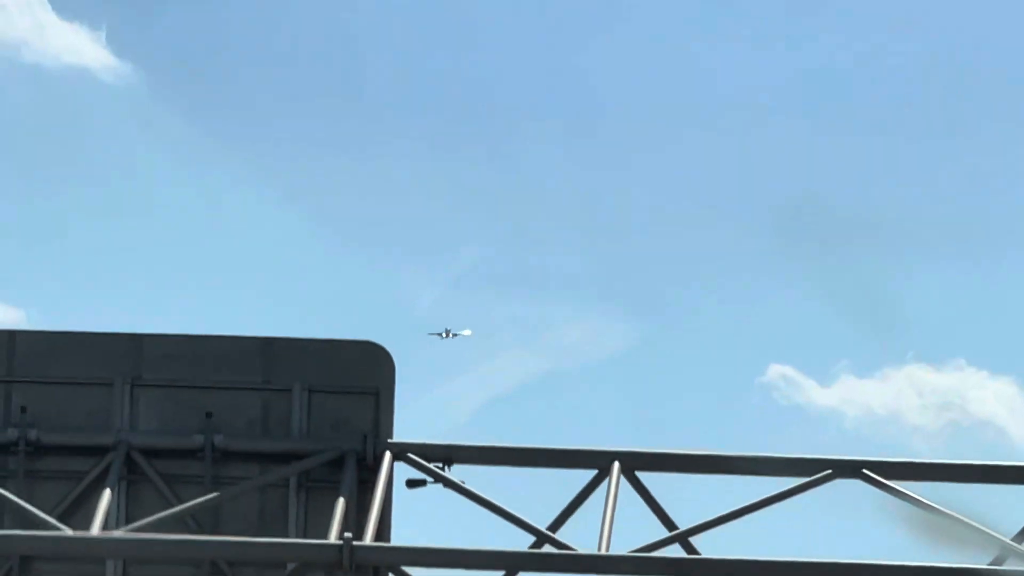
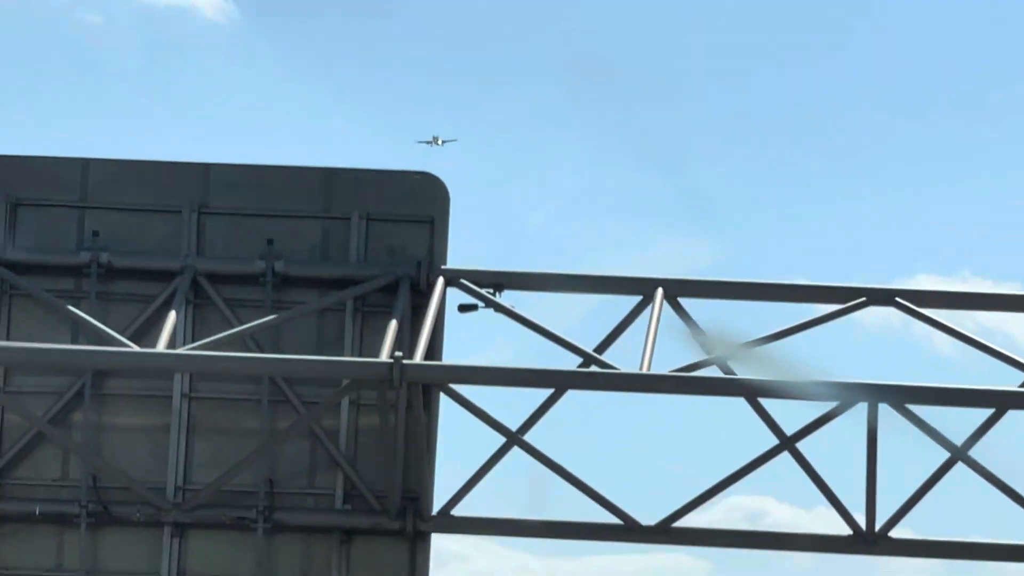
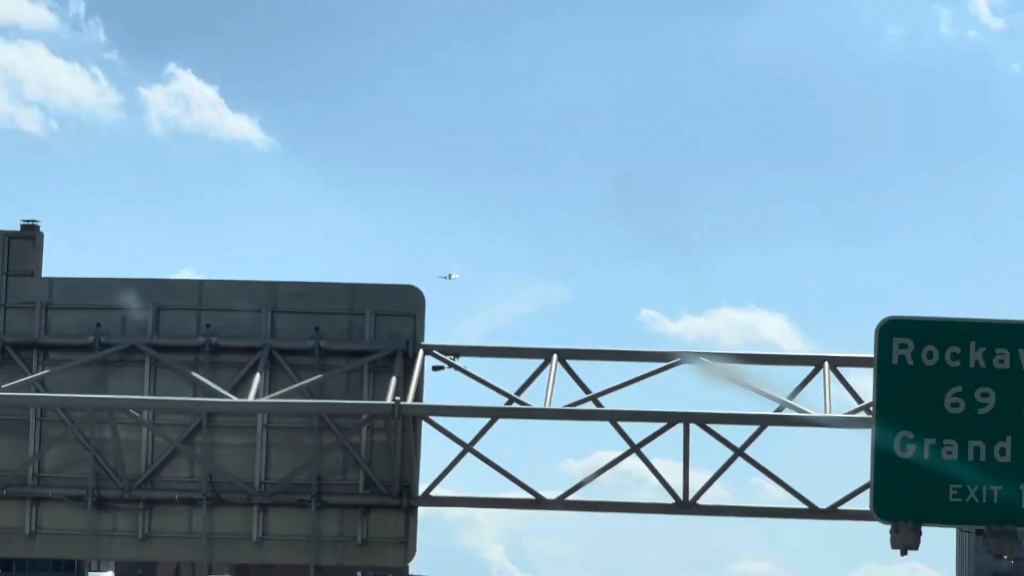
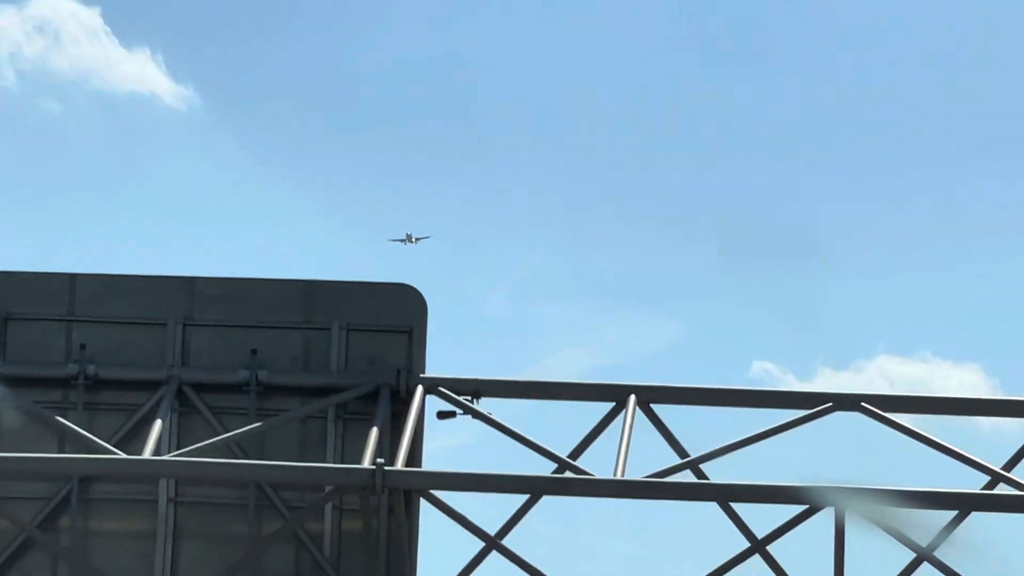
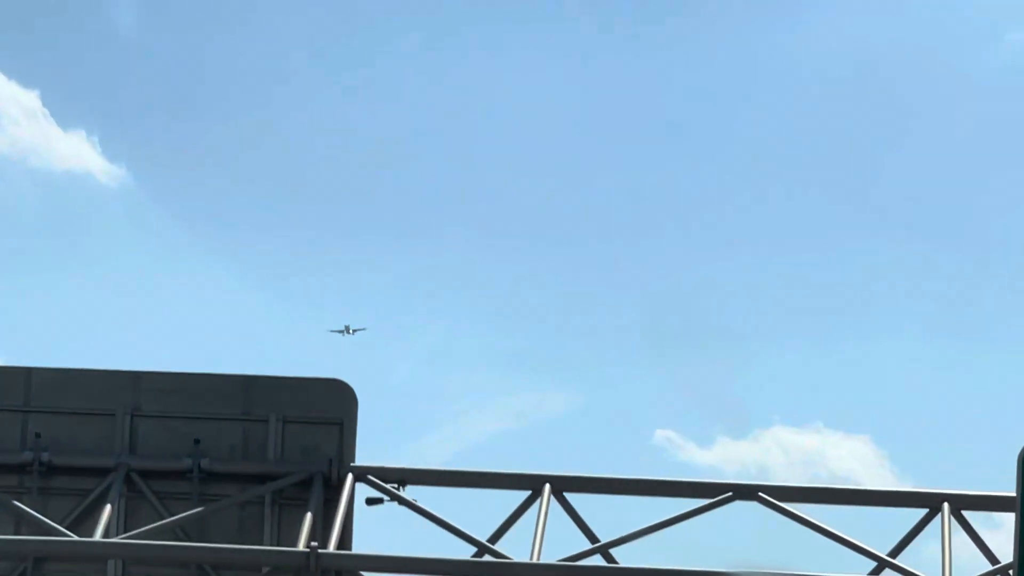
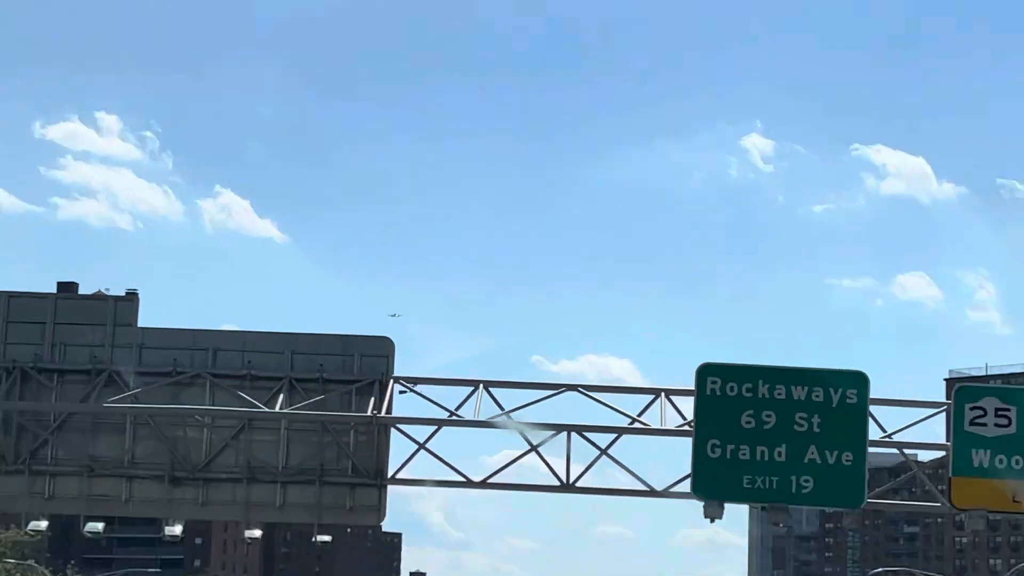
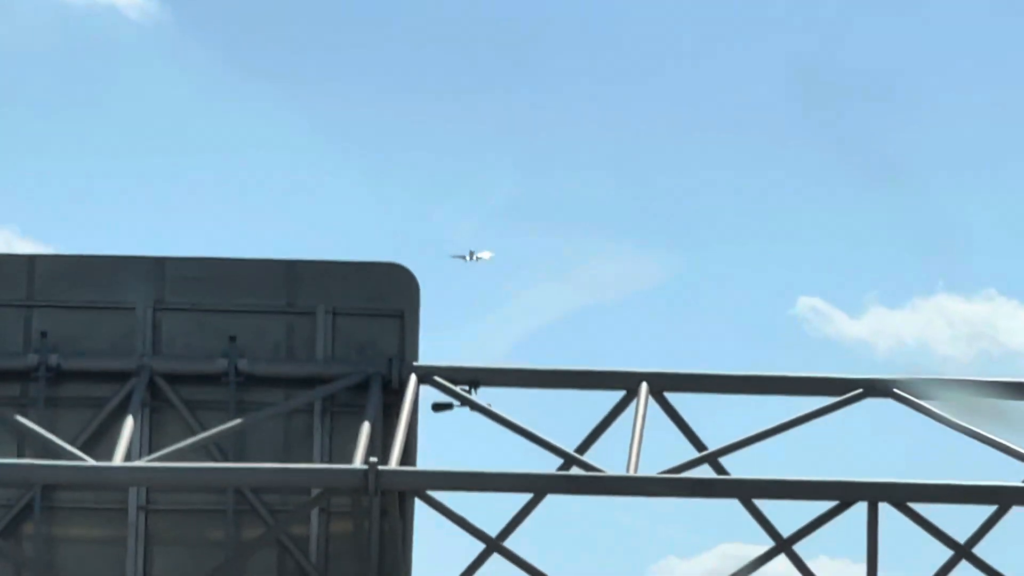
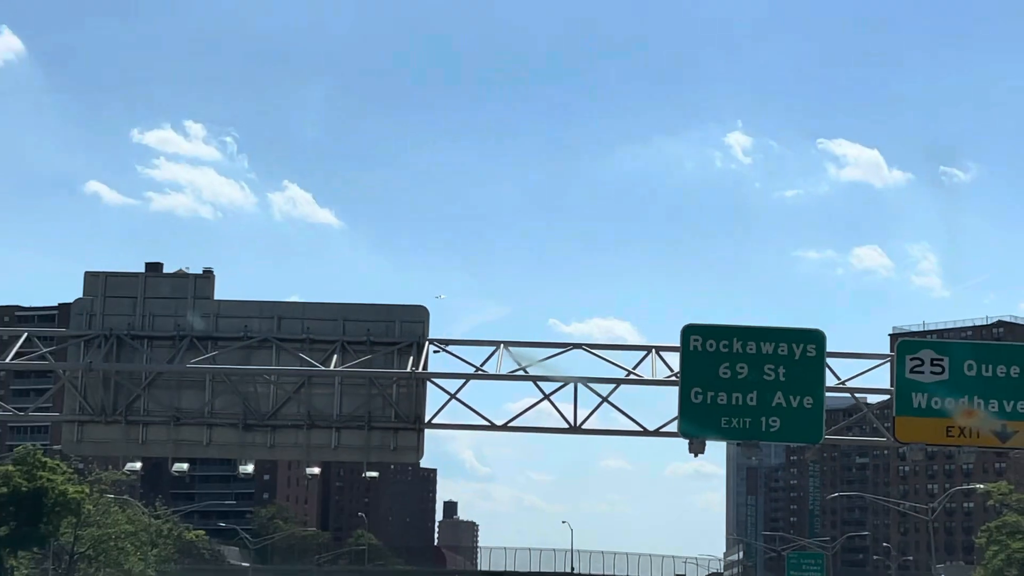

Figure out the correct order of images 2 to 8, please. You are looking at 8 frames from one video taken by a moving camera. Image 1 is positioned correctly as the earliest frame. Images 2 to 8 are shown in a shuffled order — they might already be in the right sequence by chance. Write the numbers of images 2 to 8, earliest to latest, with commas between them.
7, 3, 8, 6, 5, 4, 2
